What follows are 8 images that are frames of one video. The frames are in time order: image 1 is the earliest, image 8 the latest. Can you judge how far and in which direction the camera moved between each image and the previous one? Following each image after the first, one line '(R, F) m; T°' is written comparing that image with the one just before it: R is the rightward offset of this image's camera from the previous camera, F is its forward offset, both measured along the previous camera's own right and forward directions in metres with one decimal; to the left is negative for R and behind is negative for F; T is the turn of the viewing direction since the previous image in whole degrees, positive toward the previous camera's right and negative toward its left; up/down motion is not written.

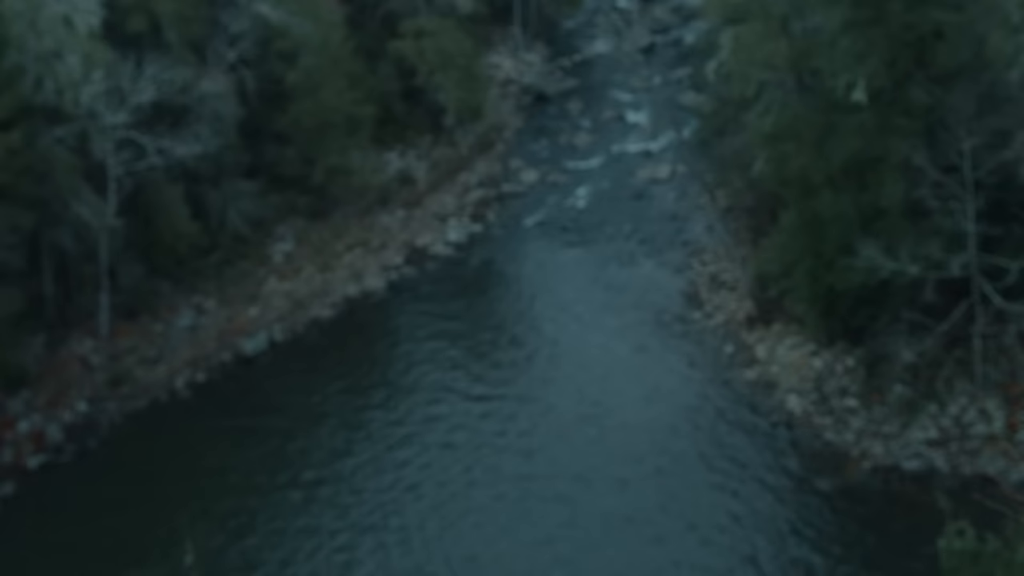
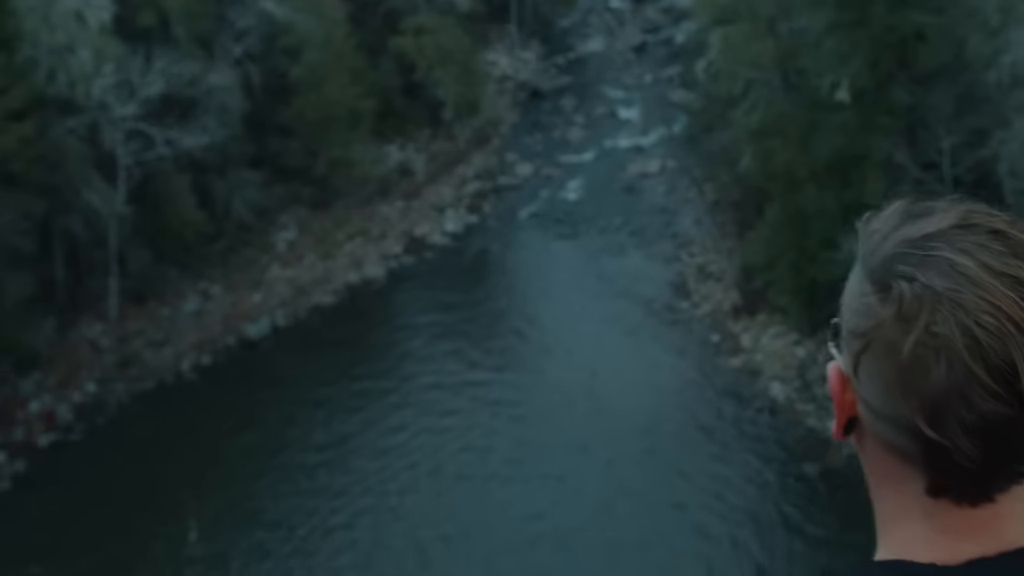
(0.0, -0.5) m; 0°
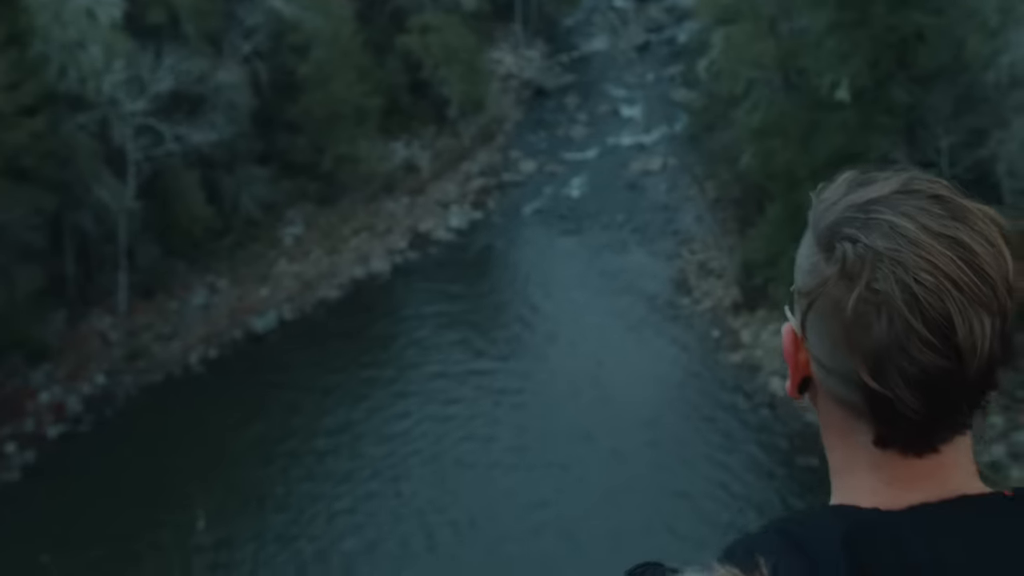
(0.0, -0.2) m; 0°
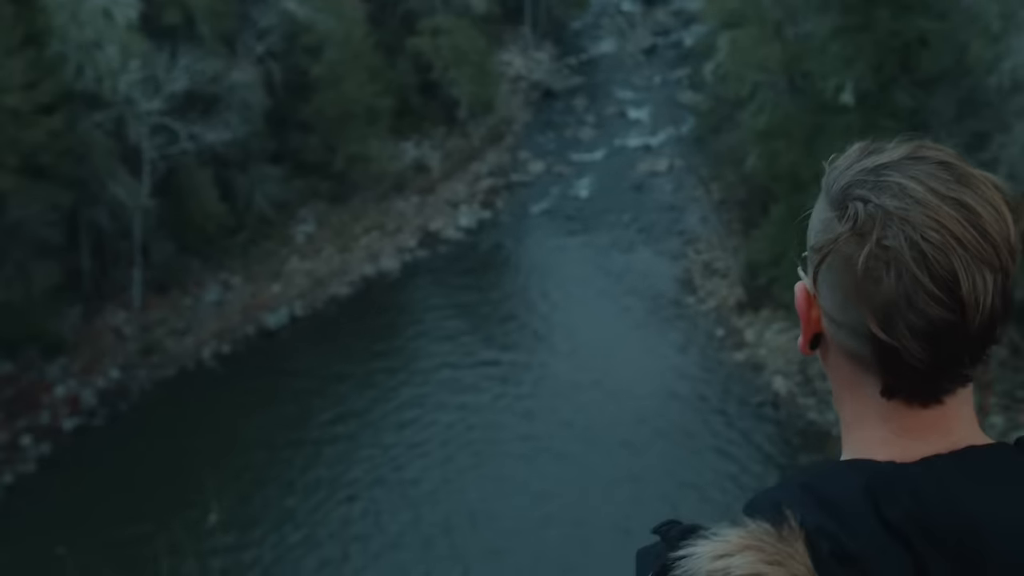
(-0.1, -0.2) m; 0°
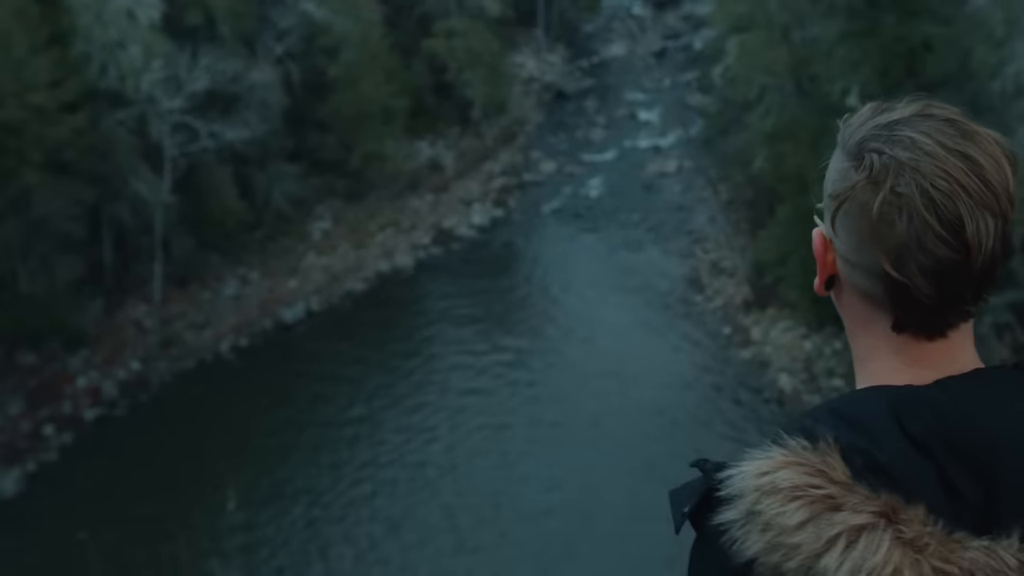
(-0.1, -0.3) m; 0°
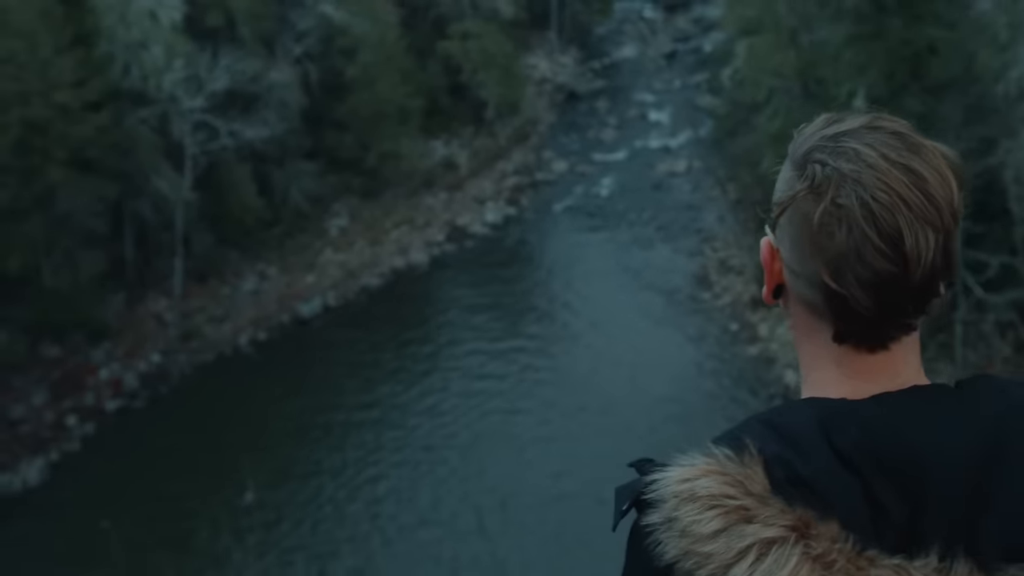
(-0.1, -0.3) m; 0°
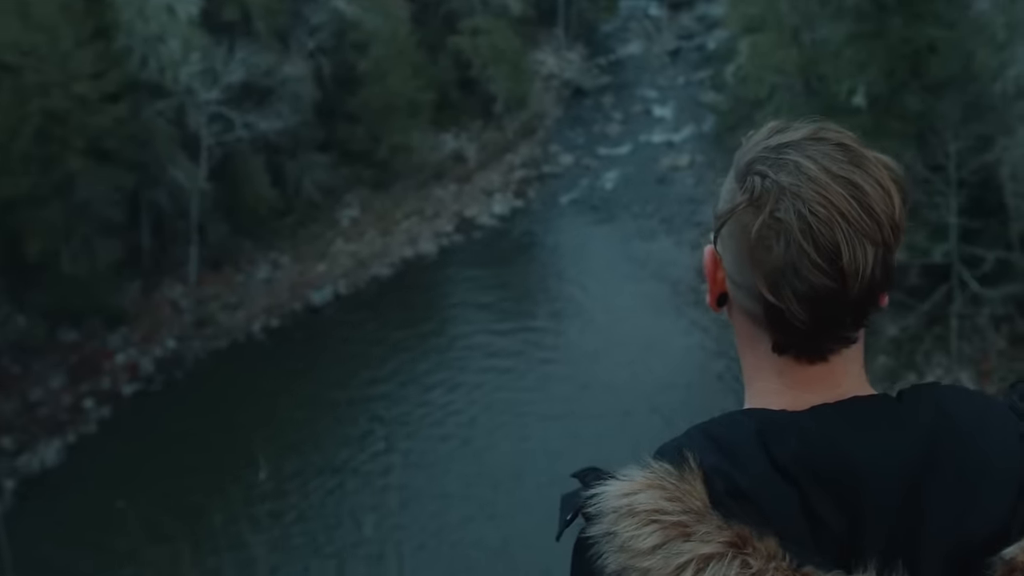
(0.0, -0.4) m; 0°
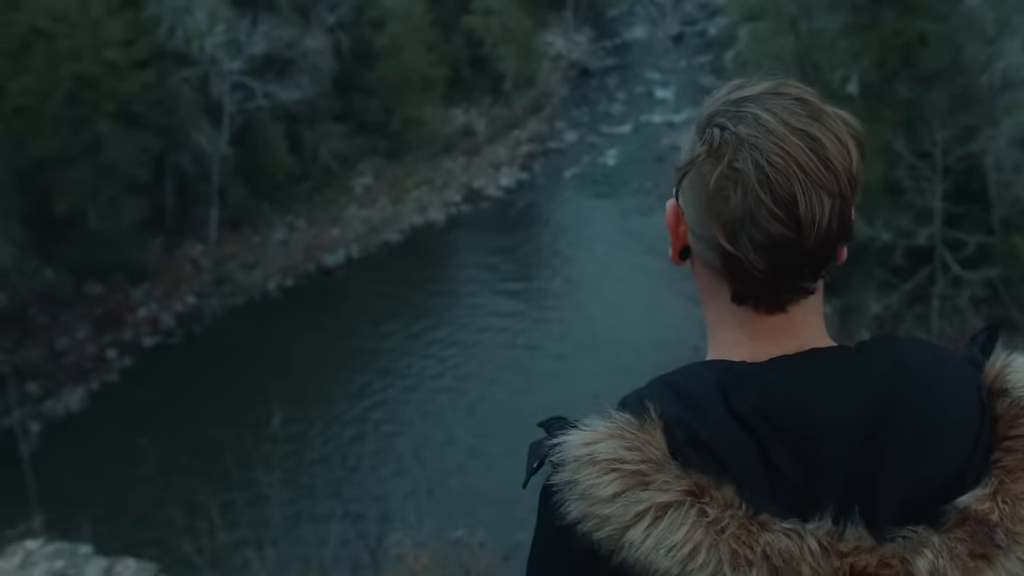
(0.0, -0.8) m; 0°
